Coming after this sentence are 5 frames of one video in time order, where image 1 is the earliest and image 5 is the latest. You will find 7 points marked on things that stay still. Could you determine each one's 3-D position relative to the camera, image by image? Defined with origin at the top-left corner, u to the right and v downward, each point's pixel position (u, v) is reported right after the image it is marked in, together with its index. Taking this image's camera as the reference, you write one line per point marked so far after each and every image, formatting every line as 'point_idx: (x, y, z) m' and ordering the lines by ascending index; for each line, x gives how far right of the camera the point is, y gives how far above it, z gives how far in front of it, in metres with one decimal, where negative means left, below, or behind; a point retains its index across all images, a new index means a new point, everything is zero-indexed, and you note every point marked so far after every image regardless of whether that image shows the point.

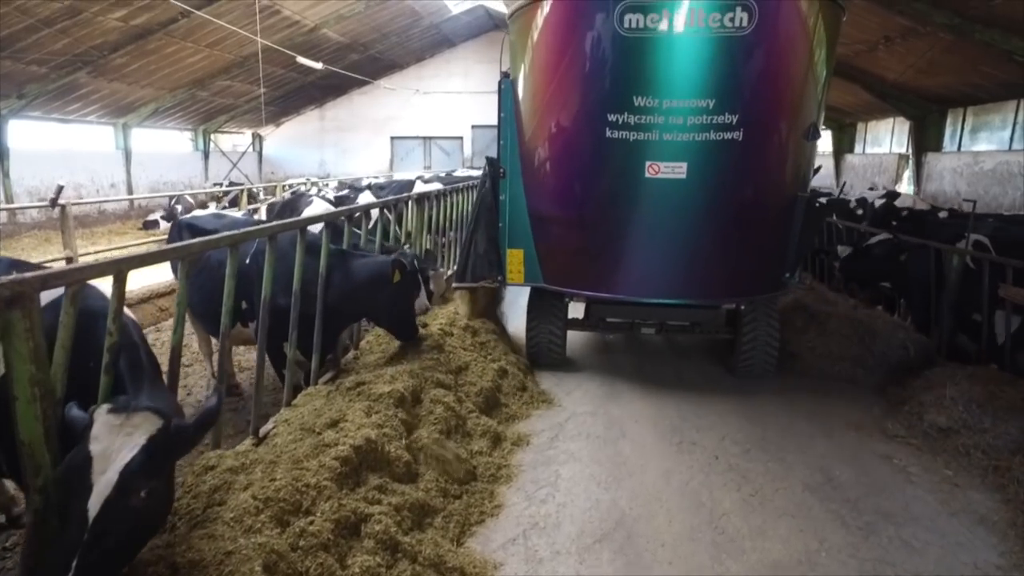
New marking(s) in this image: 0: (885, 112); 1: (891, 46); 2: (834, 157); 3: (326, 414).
0: (+7.4, +3.5, +12.4) m
1: (+5.3, +3.4, +8.7) m
2: (+8.1, +3.3, +15.6) m
3: (-0.8, -0.5, +2.6) m
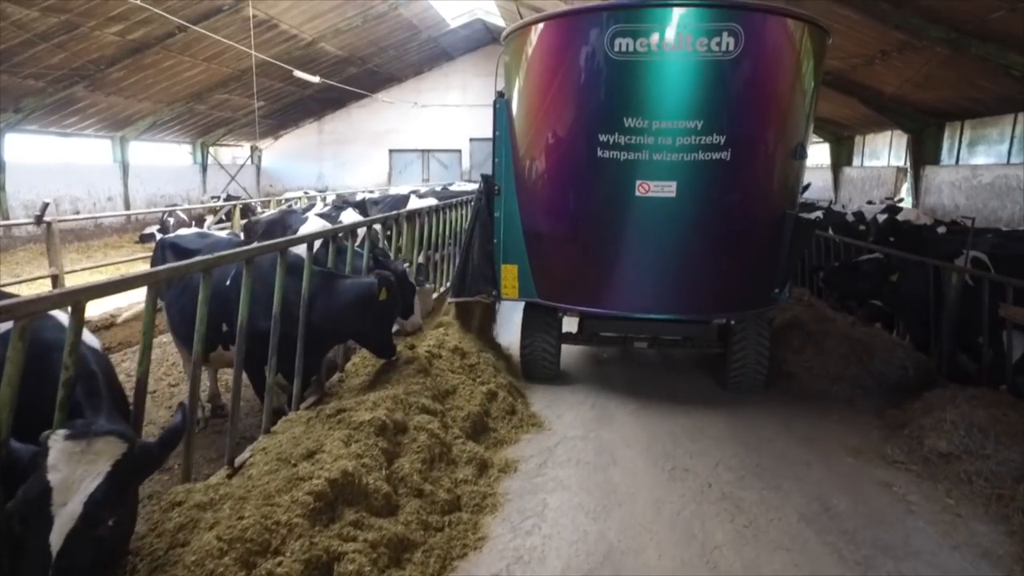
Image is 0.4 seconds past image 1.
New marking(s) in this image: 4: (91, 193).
0: (+7.3, +3.2, +12.4) m
1: (+5.2, +3.2, +8.7) m
2: (+8.0, +2.9, +15.6) m
3: (-0.8, -0.6, +2.5) m
4: (-10.7, +2.4, +15.9) m
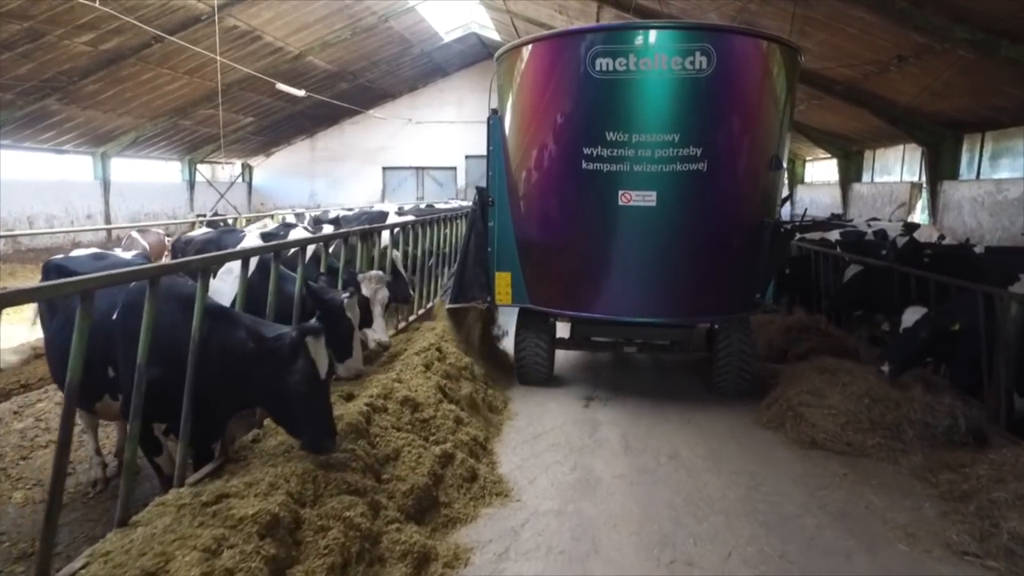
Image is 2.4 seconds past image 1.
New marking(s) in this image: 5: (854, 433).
0: (+7.2, +2.8, +11.7) m
1: (+5.1, +2.9, +8.0) m
2: (+7.9, +2.4, +14.9) m
3: (-1.0, -0.7, +1.8) m
4: (-10.9, +1.9, +15.3) m
5: (+1.9, -0.8, +3.5) m
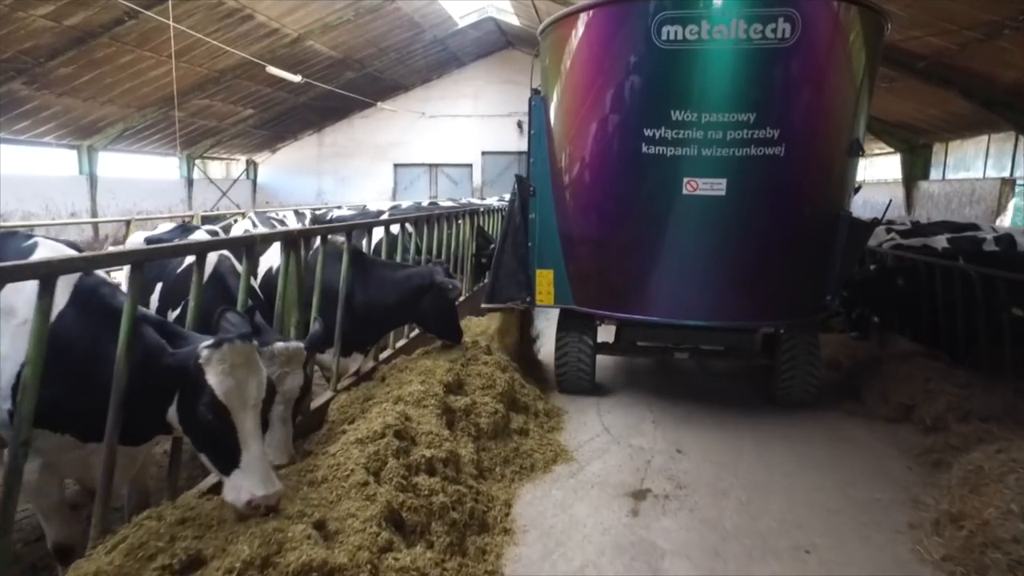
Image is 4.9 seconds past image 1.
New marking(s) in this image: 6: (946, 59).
0: (+7.5, +2.6, +10.0) m
1: (+5.2, +2.6, +6.4) m
2: (+8.2, +2.2, +13.2) m
3: (-1.1, -0.9, +0.3) m
4: (-10.5, +1.8, +14.1) m
5: (+1.9, -1.0, +1.9) m
6: (+5.5, +2.9, +7.9) m
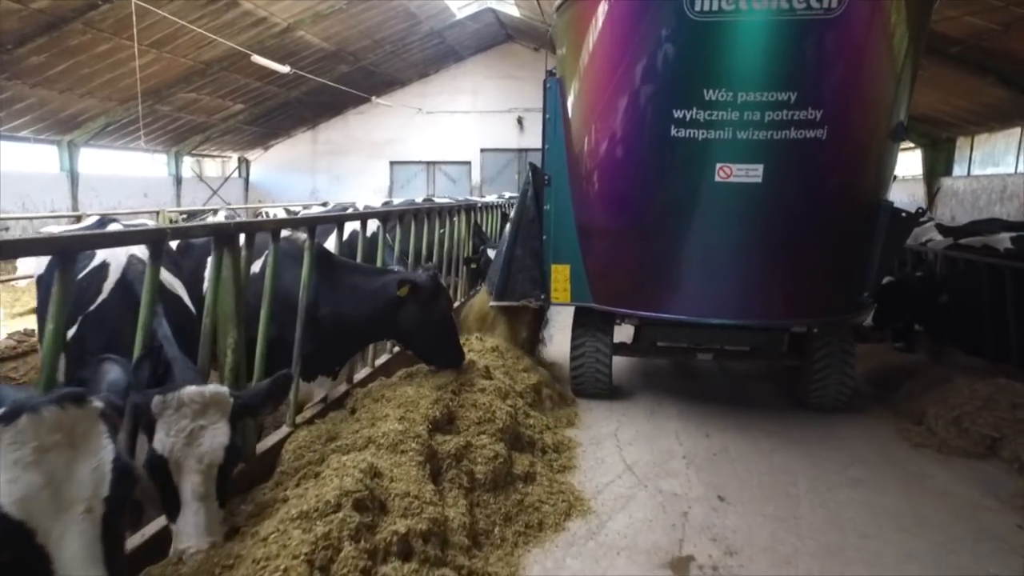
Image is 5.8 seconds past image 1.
0: (+7.5, +2.5, +9.4) m
1: (+5.2, +2.6, +5.7) m
2: (+8.2, +2.1, +12.5) m
3: (-1.1, -0.9, -0.4) m
4: (-10.5, +1.7, +13.4) m
5: (+1.9, -1.0, +1.3) m
6: (+5.5, +2.9, +7.2) m
